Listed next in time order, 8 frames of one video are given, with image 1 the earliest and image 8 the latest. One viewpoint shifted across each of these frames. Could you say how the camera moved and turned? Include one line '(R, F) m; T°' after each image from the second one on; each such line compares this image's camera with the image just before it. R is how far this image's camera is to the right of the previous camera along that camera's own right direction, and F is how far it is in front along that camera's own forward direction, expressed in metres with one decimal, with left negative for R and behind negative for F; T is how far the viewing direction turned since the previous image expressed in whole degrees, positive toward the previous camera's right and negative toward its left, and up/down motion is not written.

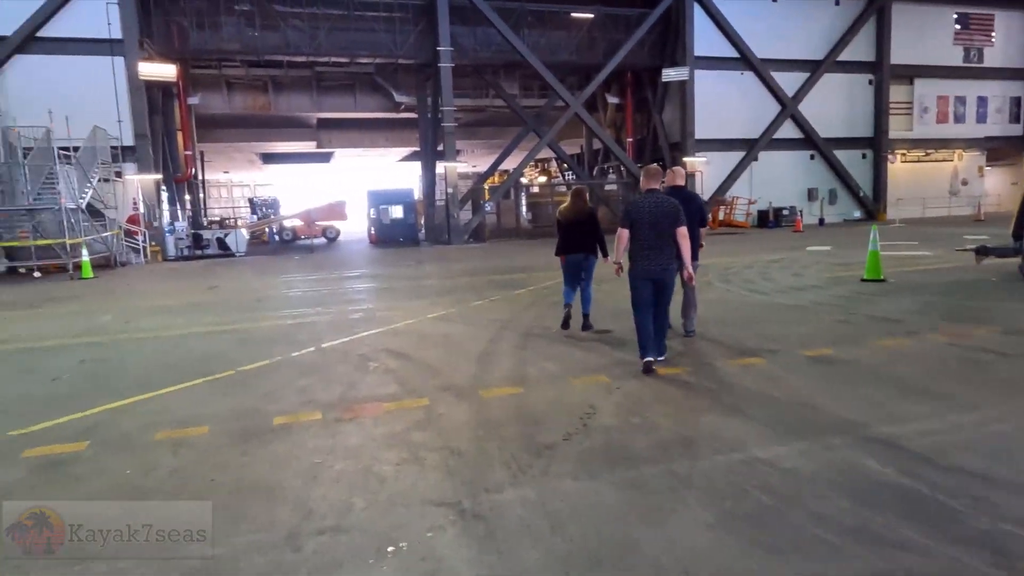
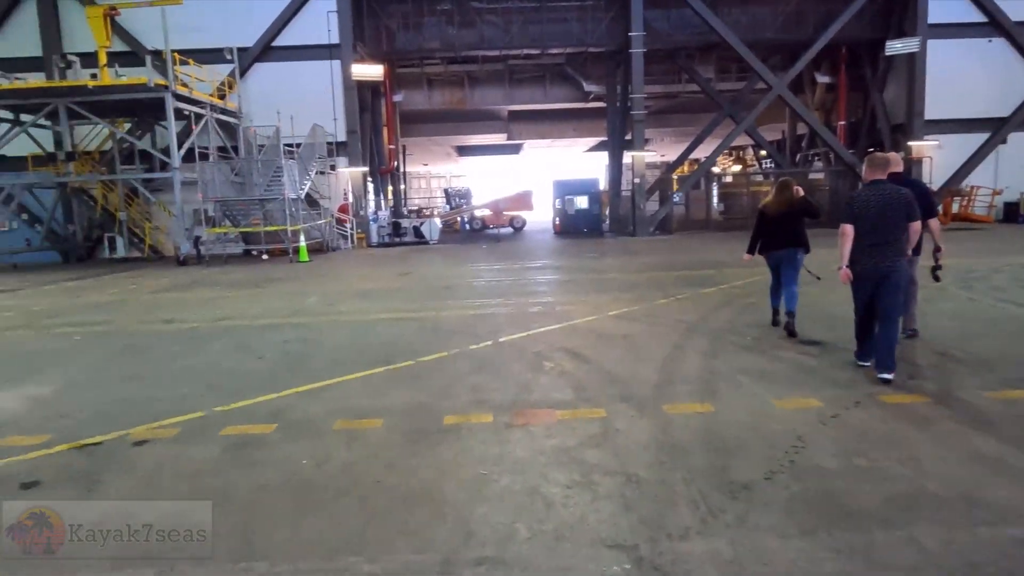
(0.0, +0.4) m; -16°
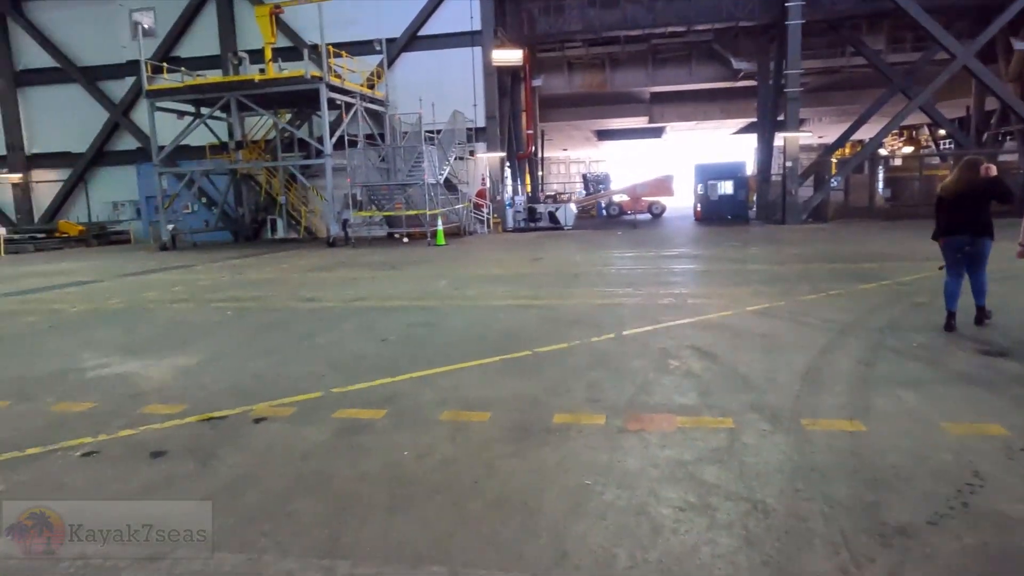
(+0.1, +0.3) m; -12°
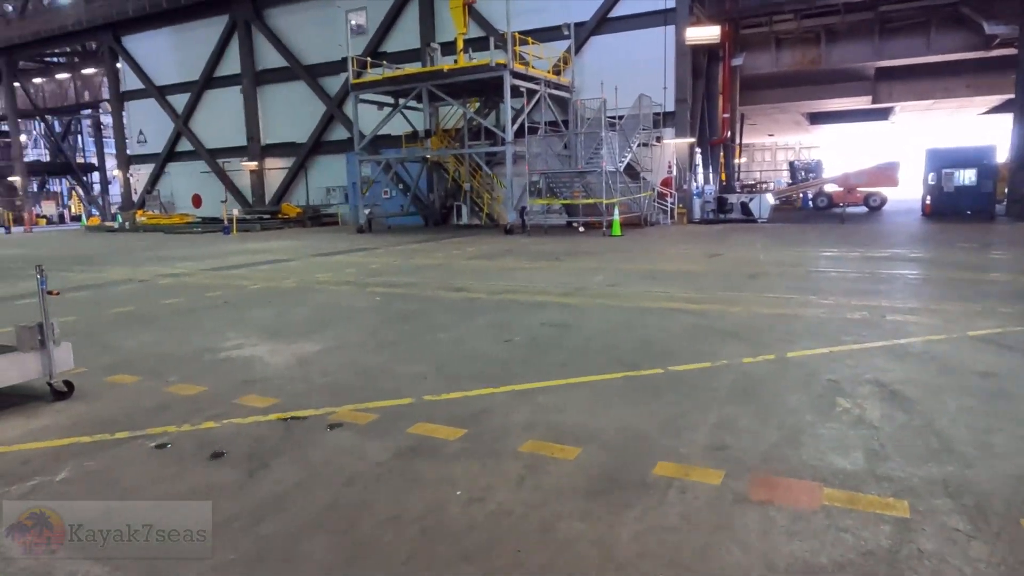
(+0.4, +0.8) m; -16°
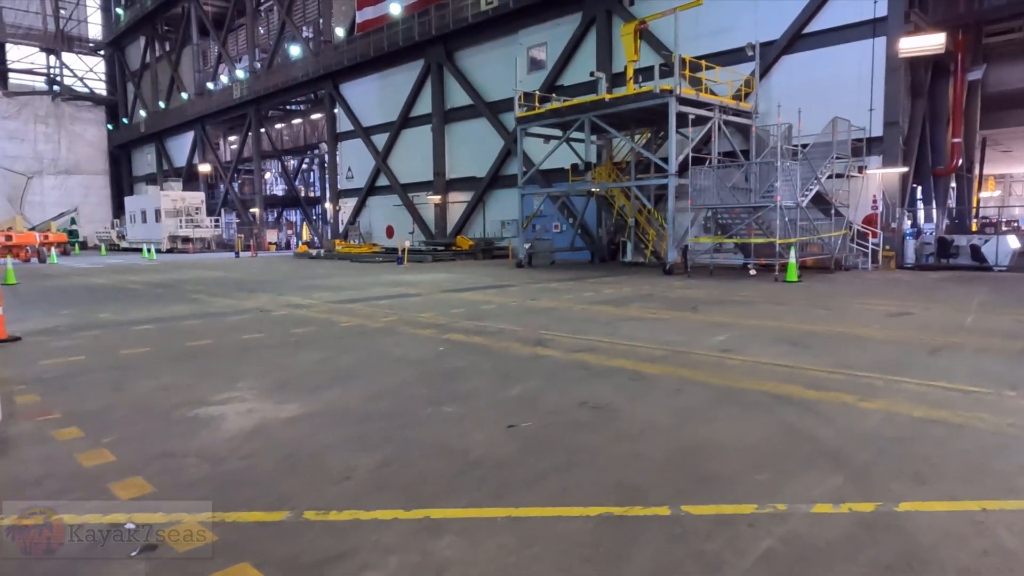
(+1.2, +1.5) m; -17°
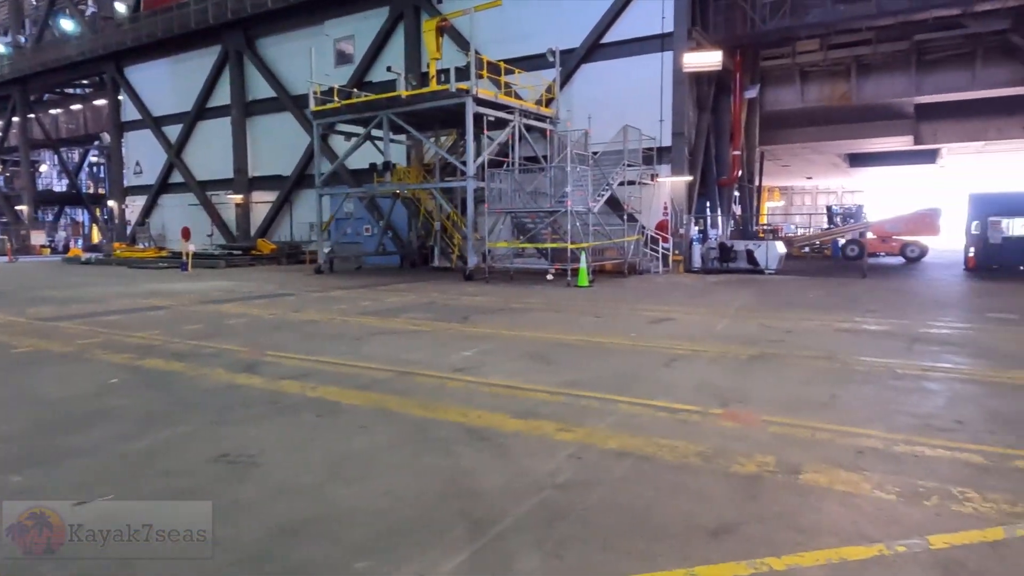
(+1.3, +0.8) m; +14°
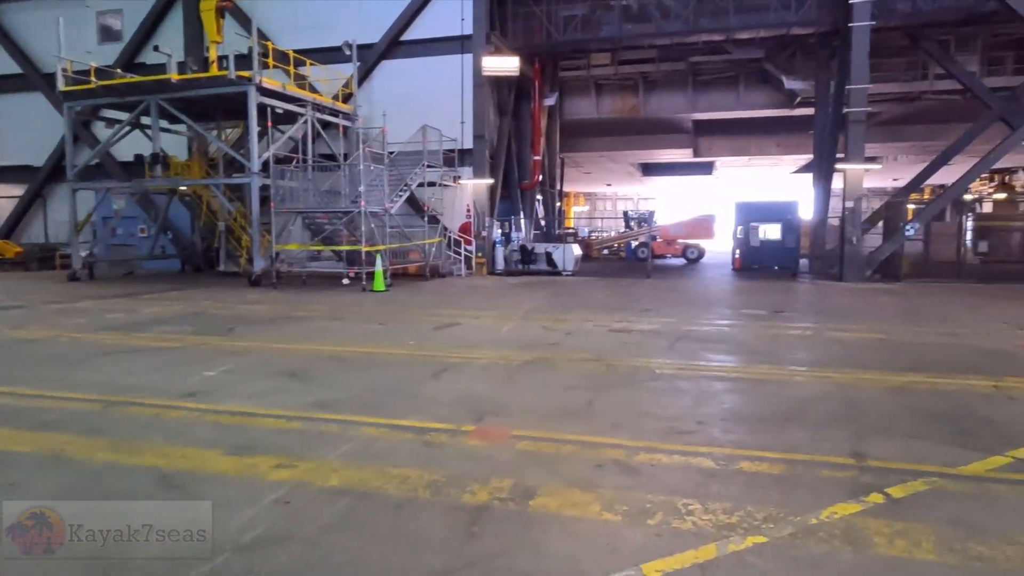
(+0.6, +0.4) m; +15°
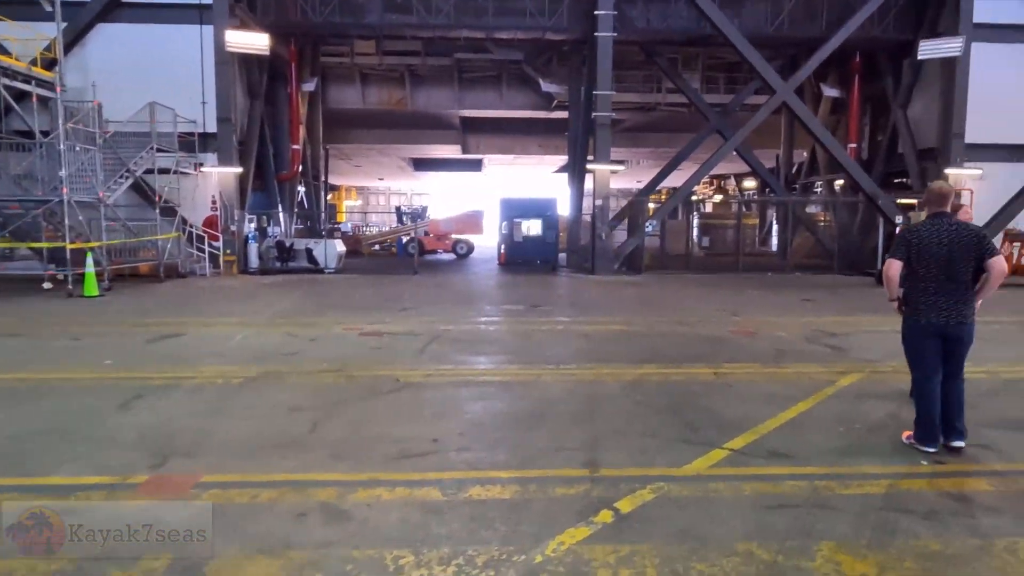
(+0.4, +0.6) m; +19°
